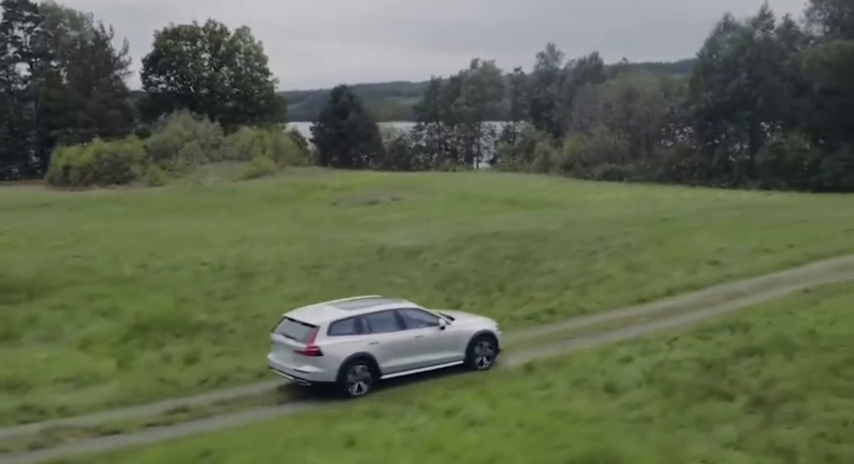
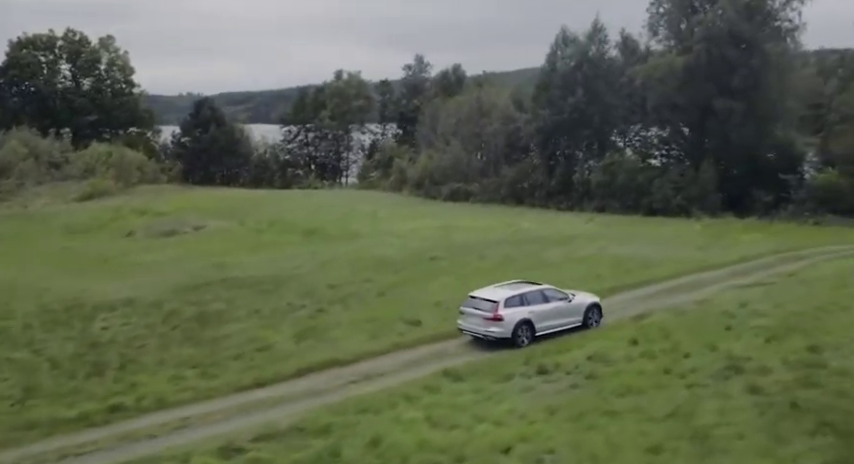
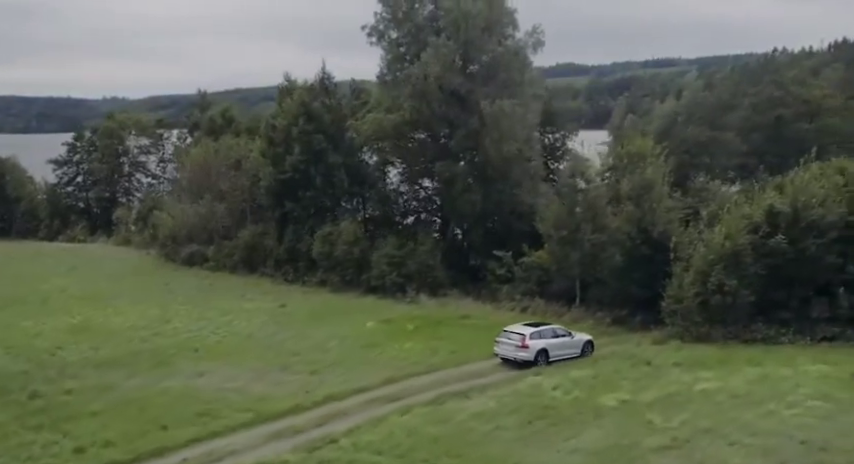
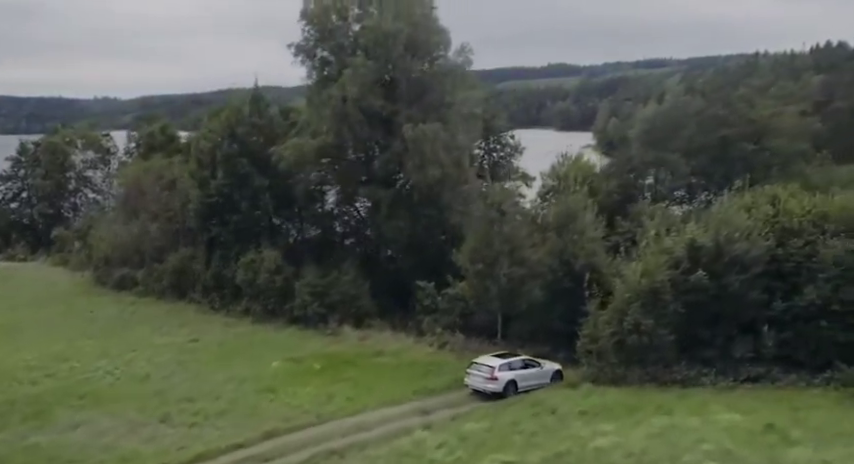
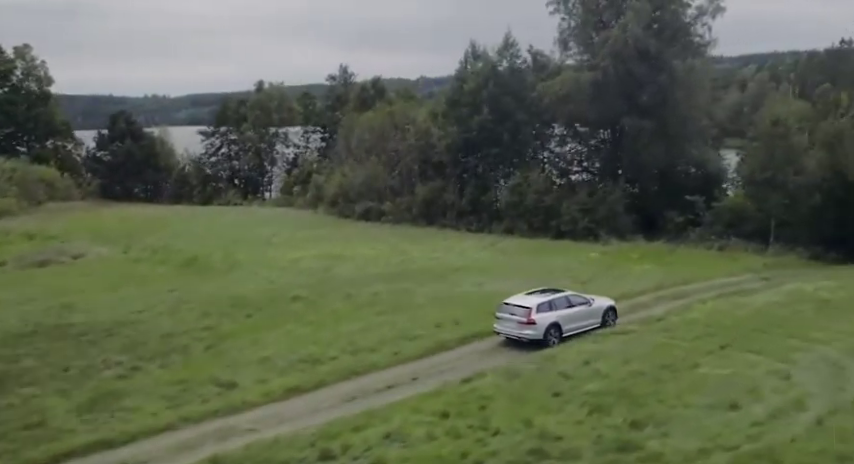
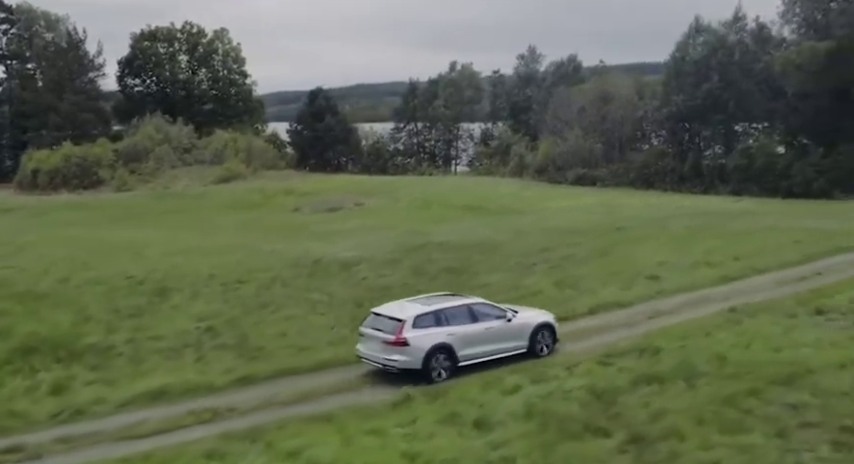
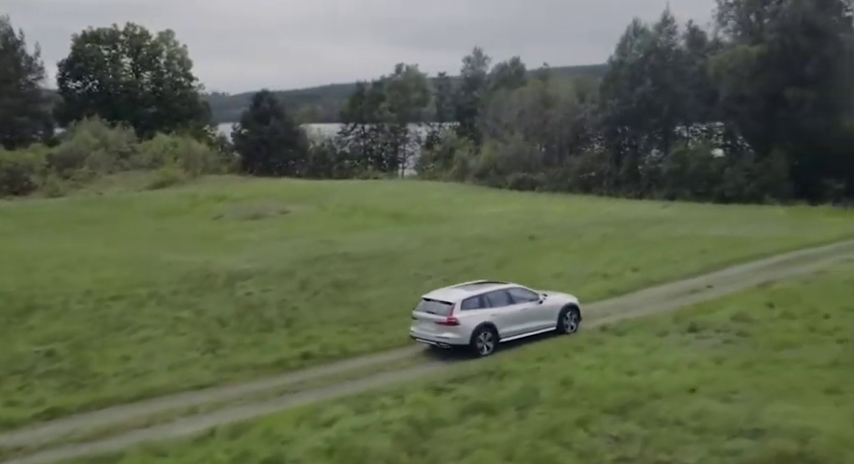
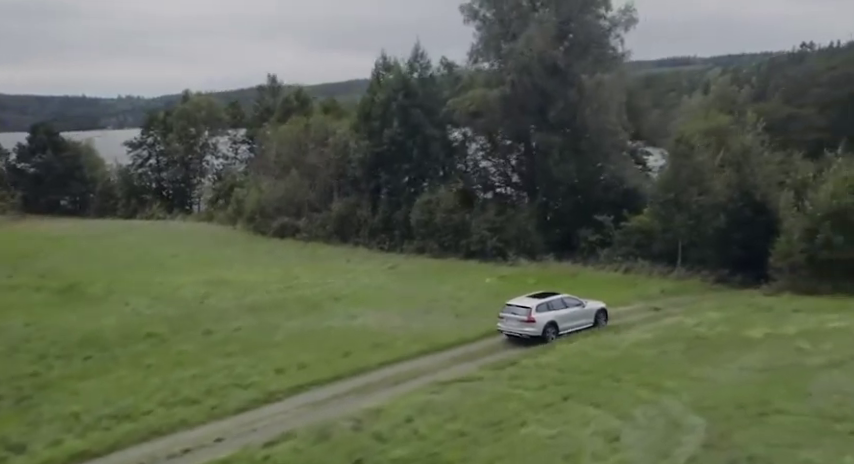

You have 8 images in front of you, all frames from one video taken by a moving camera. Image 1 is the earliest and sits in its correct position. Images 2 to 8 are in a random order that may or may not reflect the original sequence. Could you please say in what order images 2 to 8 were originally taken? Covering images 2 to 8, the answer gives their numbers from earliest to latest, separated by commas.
6, 7, 2, 5, 8, 3, 4
